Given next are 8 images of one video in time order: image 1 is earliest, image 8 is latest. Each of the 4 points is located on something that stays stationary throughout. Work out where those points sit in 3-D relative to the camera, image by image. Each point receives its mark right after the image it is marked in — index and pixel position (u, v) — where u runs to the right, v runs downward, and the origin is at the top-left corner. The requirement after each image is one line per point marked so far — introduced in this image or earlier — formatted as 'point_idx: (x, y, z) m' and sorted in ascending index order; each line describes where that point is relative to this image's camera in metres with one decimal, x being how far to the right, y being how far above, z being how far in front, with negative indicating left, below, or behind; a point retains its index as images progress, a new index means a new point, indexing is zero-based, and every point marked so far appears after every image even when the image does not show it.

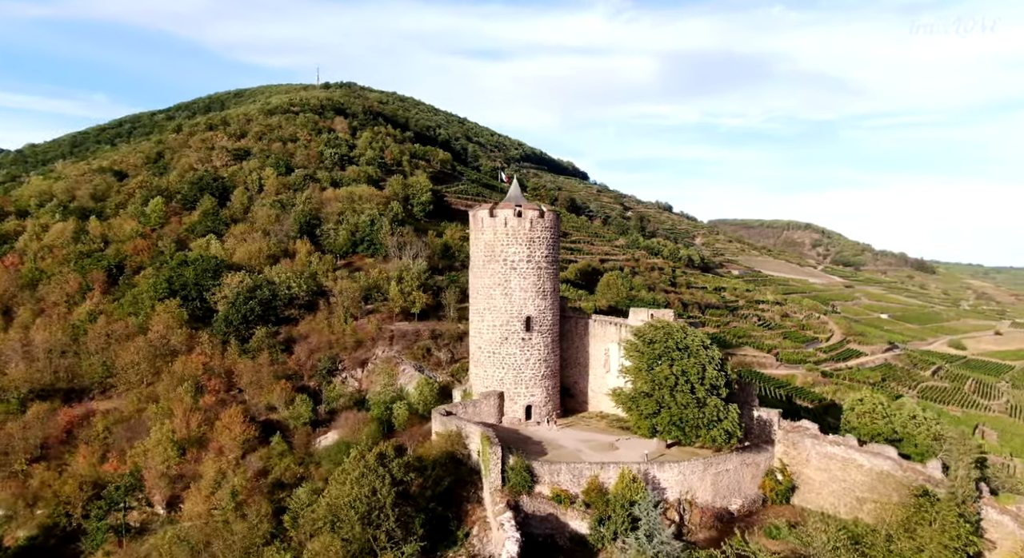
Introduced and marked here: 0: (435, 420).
0: (-2.3, -4.5, +17.8) m
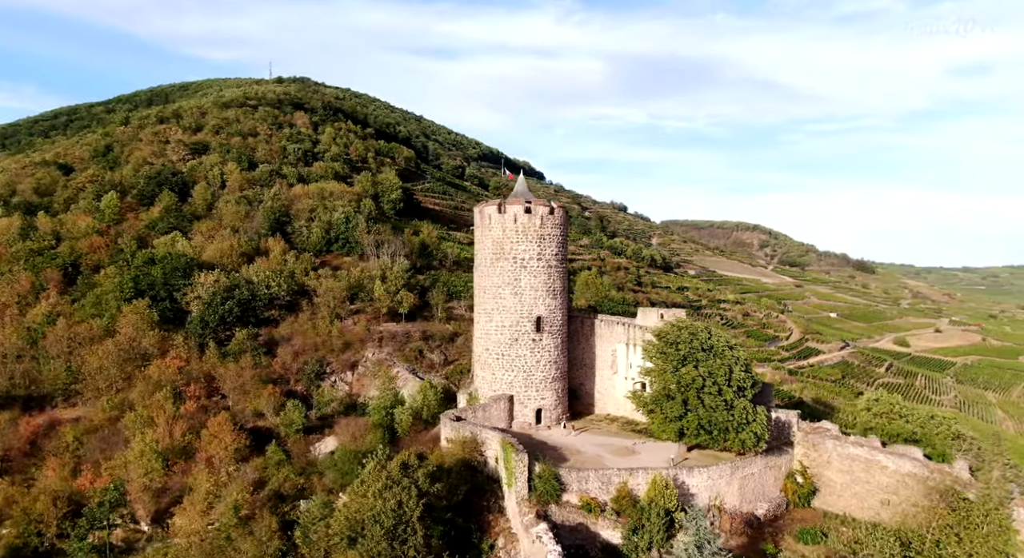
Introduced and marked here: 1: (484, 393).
0: (-1.9, -4.4, +17.0) m
1: (-0.8, -3.9, +19.1) m
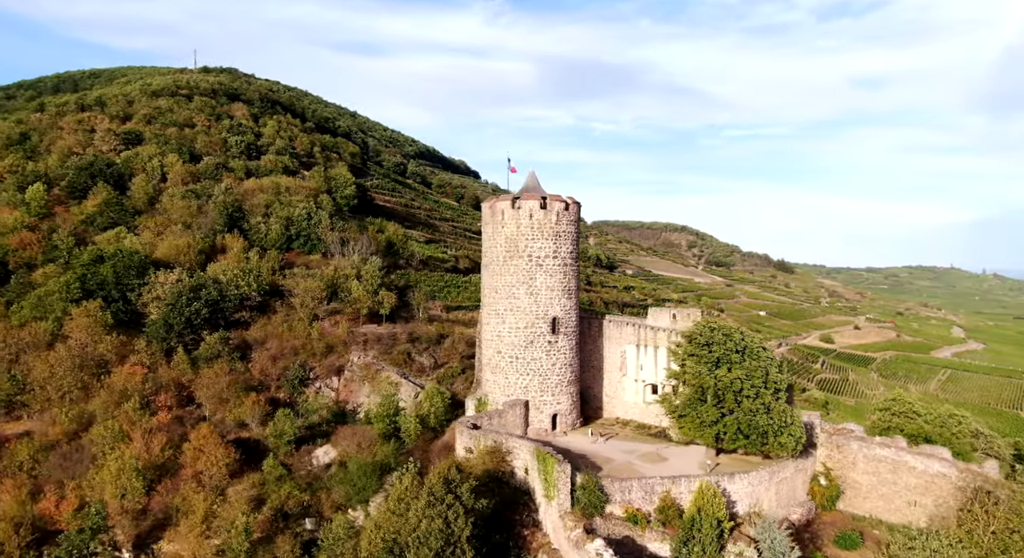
0: (-1.4, -4.4, +16.1) m
1: (-0.4, -3.9, +18.3) m
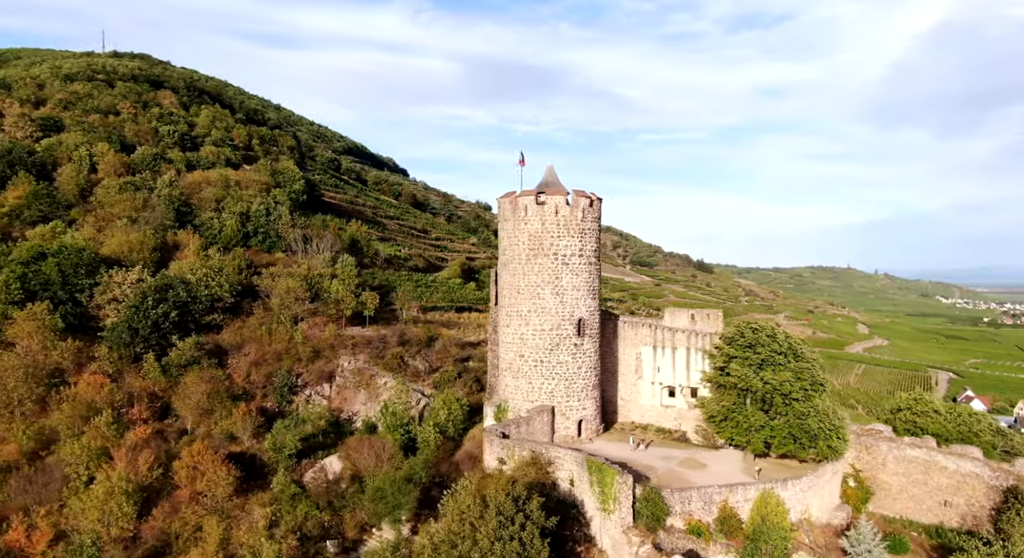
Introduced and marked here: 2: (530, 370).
0: (-0.5, -4.5, +15.2) m
1: (+0.3, -3.9, +17.4) m
2: (+0.5, -2.8, +17.2) m
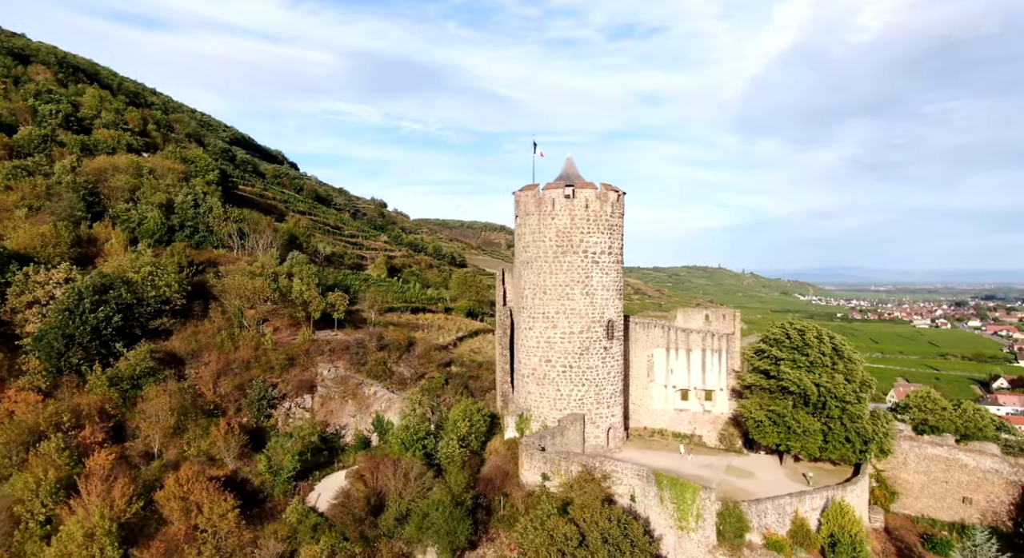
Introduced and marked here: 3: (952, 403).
0: (+0.6, -4.5, +14.1) m
1: (+1.0, -3.9, +16.4) m
2: (+1.3, -2.8, +16.3) m
3: (+13.9, -4.0, +17.8) m
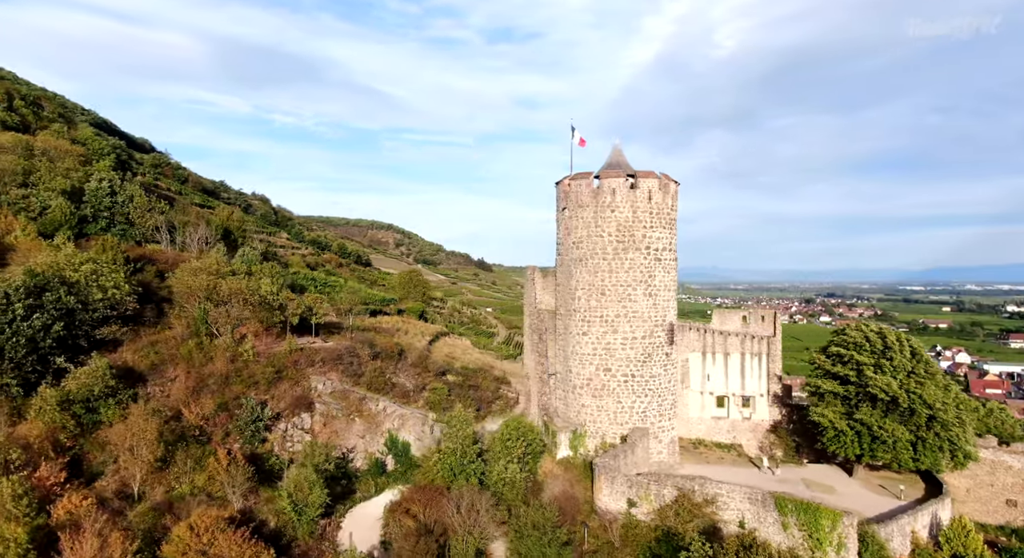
0: (+2.4, -4.6, +12.7) m
1: (+2.5, -4.0, +15.0) m
2: (+2.8, -2.9, +14.9) m
3: (+15.1, -4.1, +18.2) m
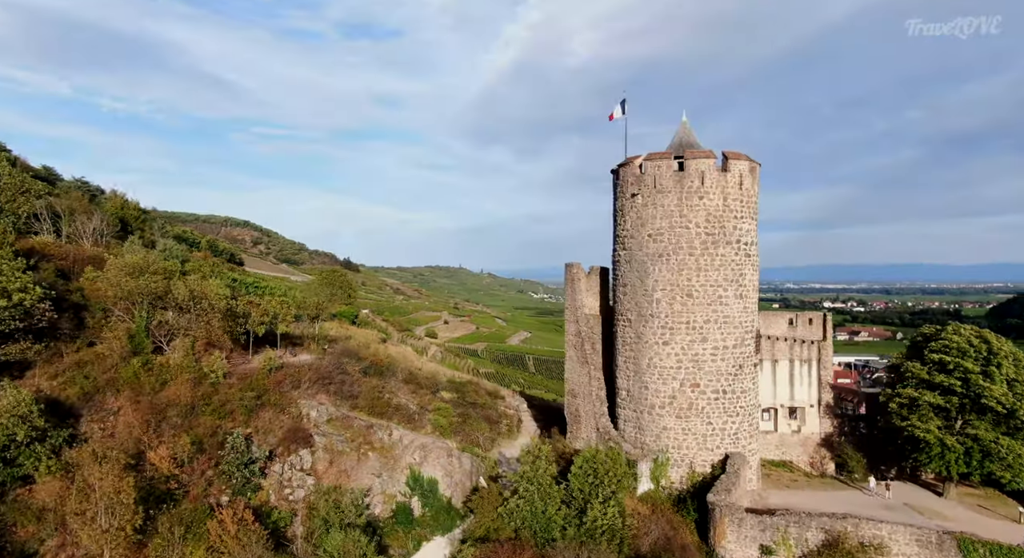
0: (+4.6, -4.7, +10.7) m
1: (+4.2, -4.1, +13.1) m
2: (+4.6, -3.1, +13.0) m
3: (+16.1, -4.3, +18.4) m
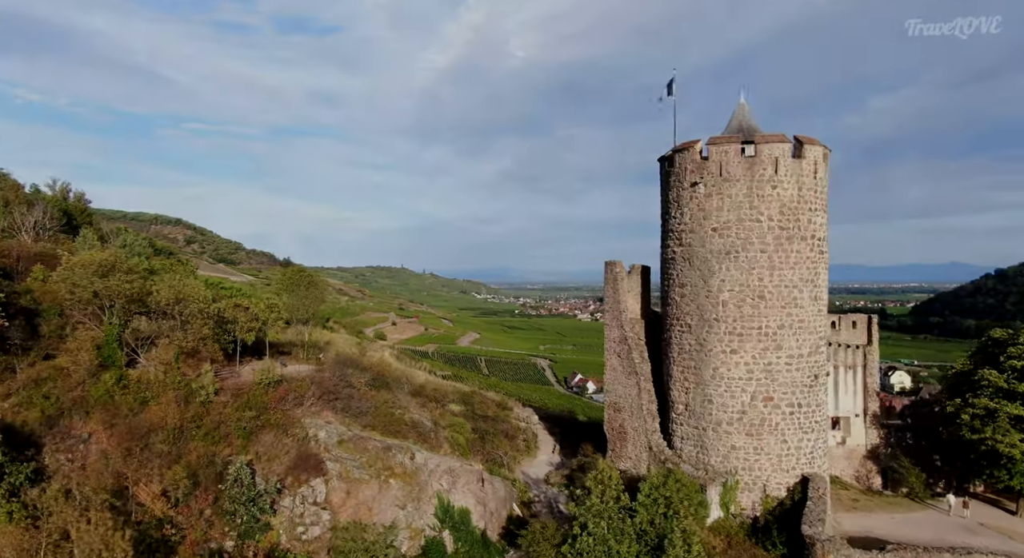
0: (+5.9, -4.8, +9.5) m
1: (+5.4, -4.2, +11.8) m
2: (+5.7, -3.1, +11.8) m
3: (+16.8, -4.4, +18.0) m
